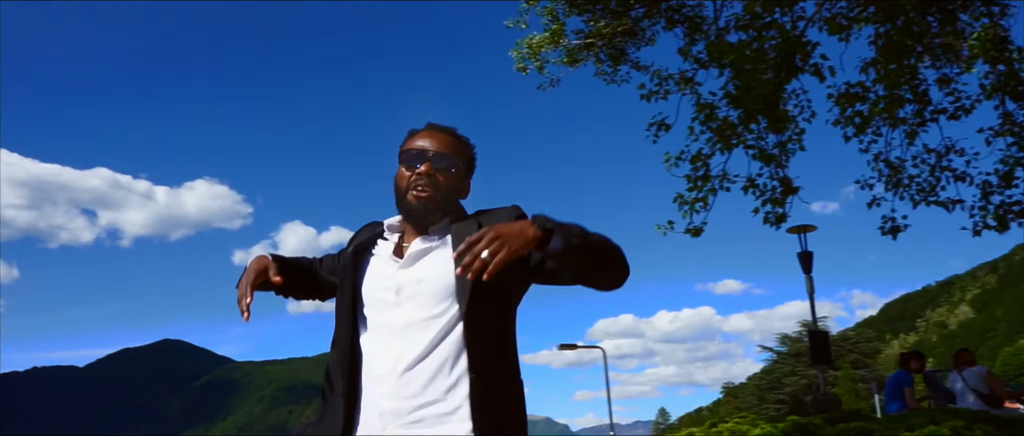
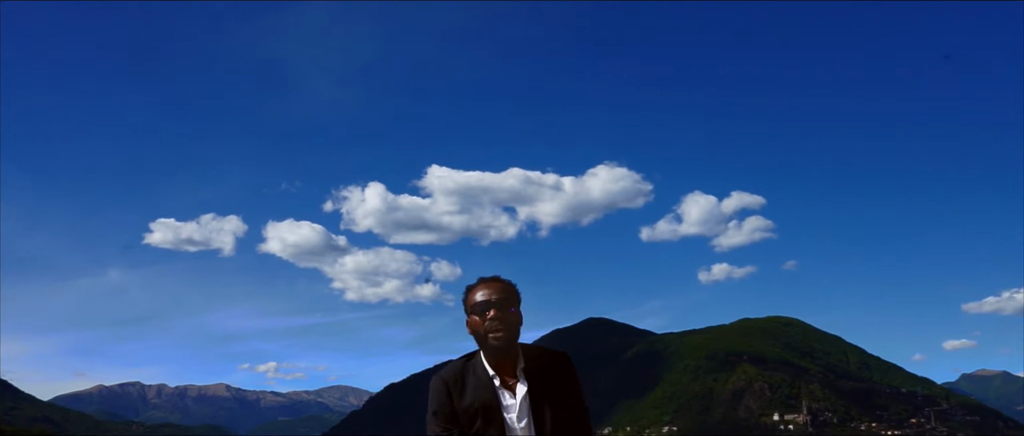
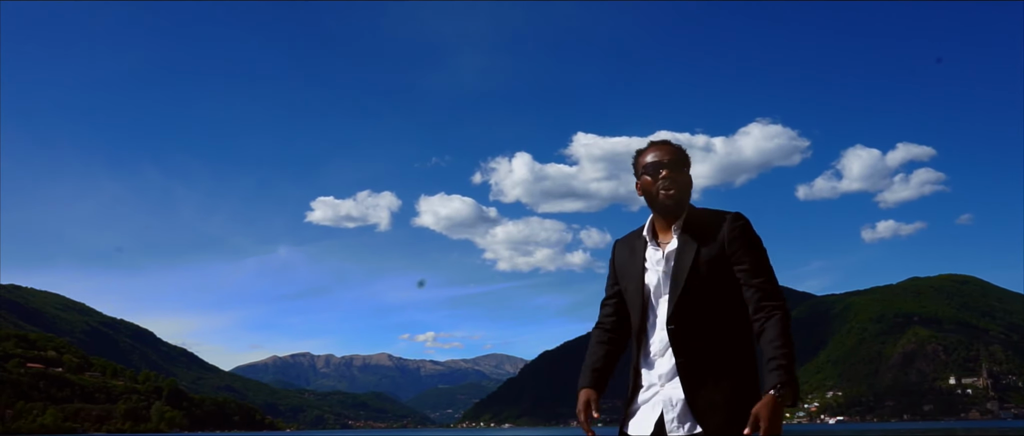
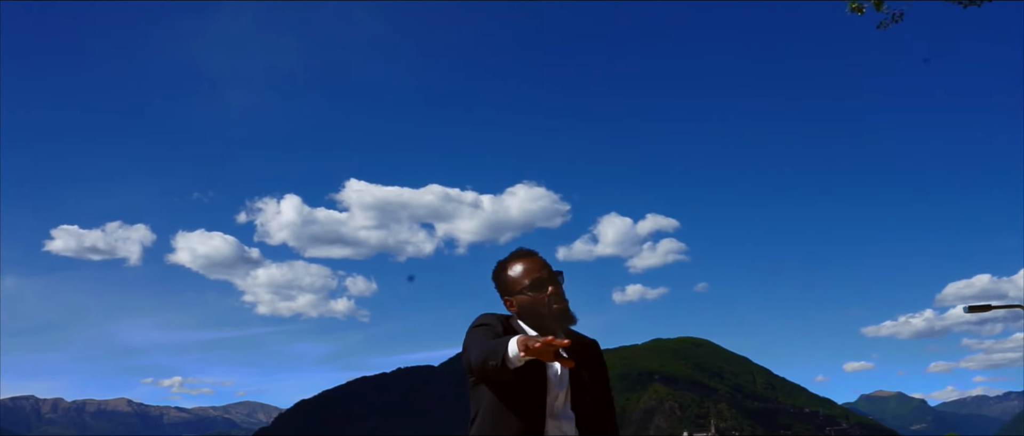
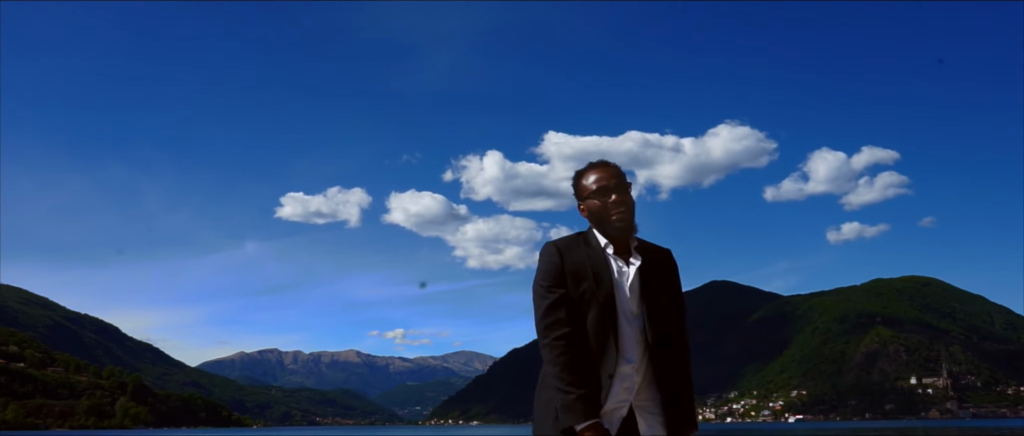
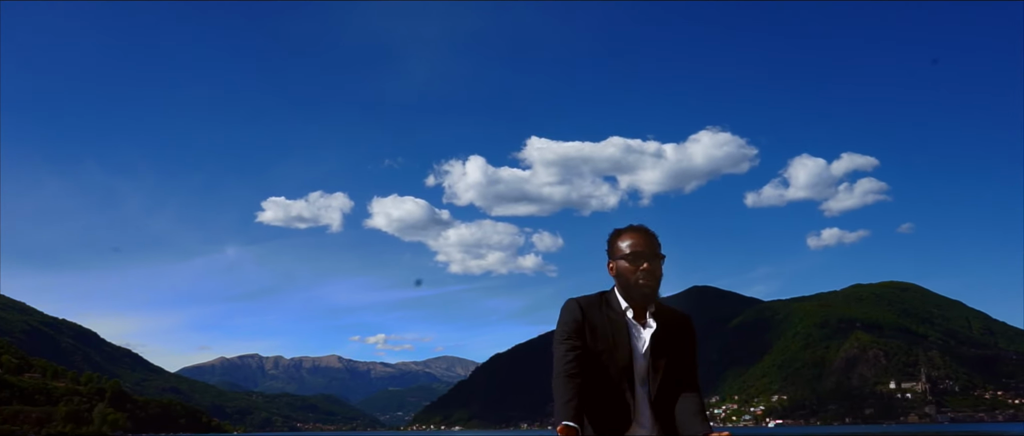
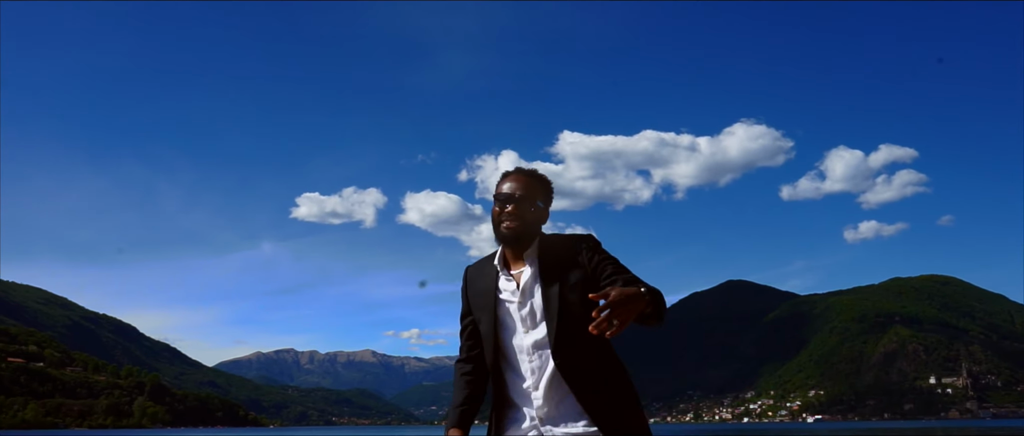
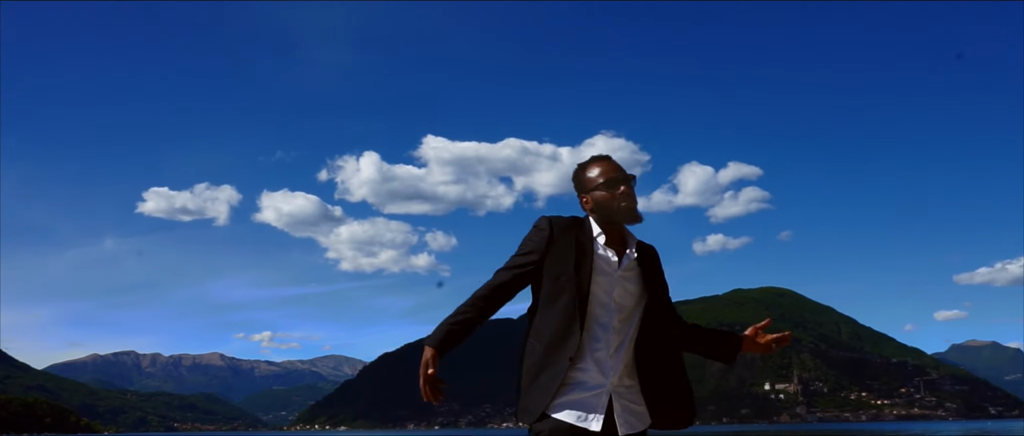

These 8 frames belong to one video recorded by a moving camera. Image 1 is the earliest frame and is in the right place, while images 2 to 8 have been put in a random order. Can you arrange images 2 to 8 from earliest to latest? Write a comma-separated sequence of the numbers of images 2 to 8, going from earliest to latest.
4, 2, 6, 5, 7, 3, 8
